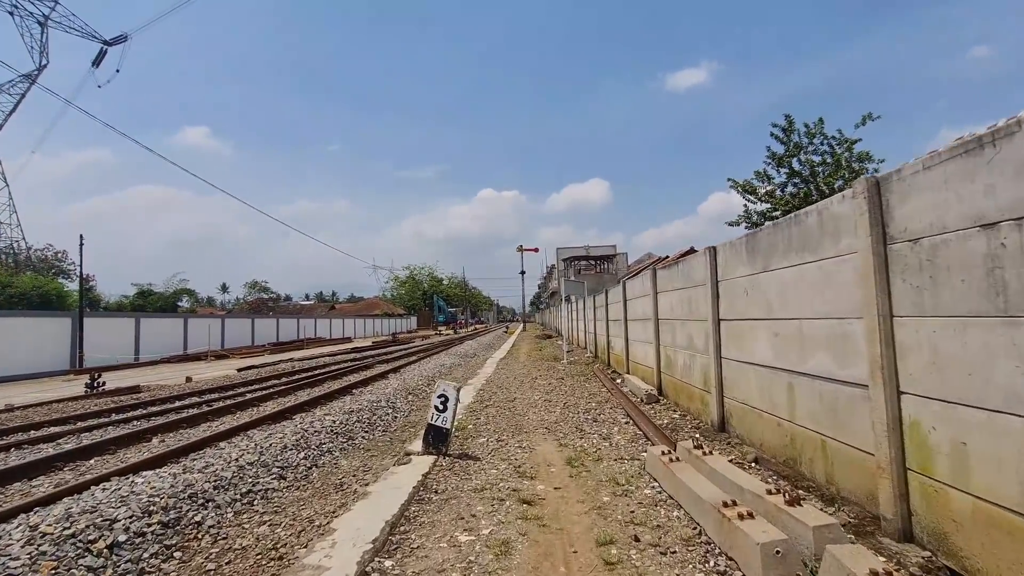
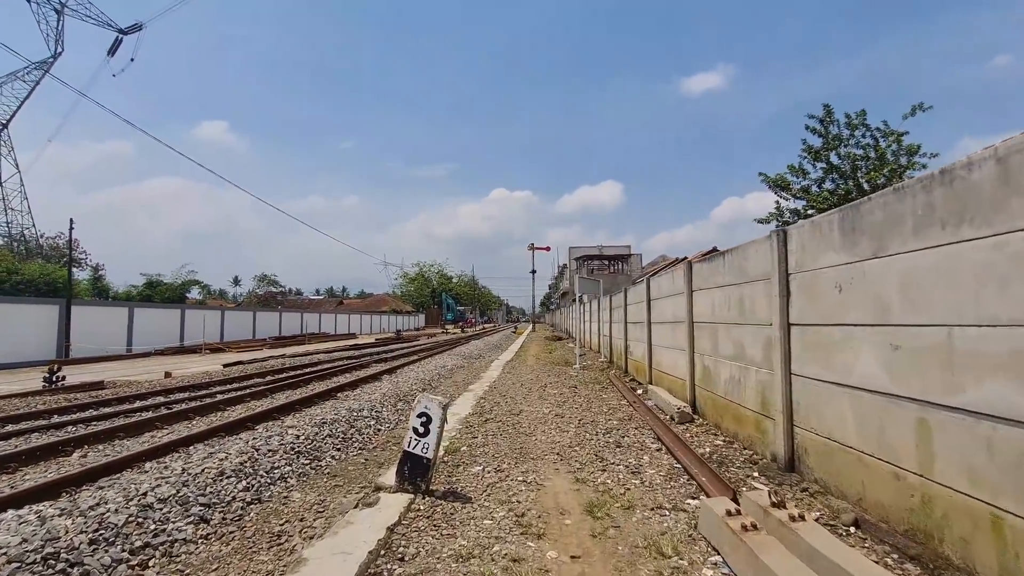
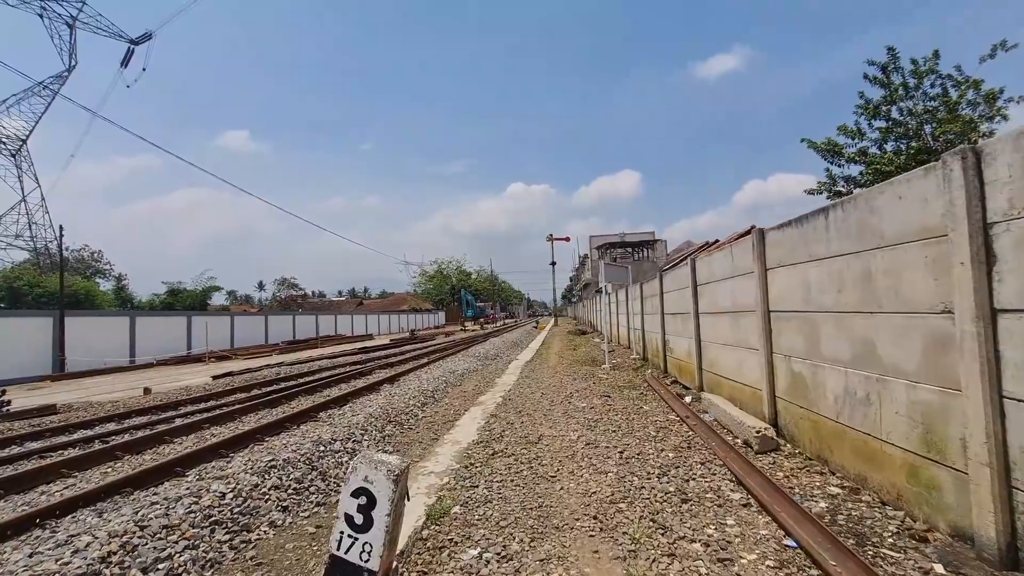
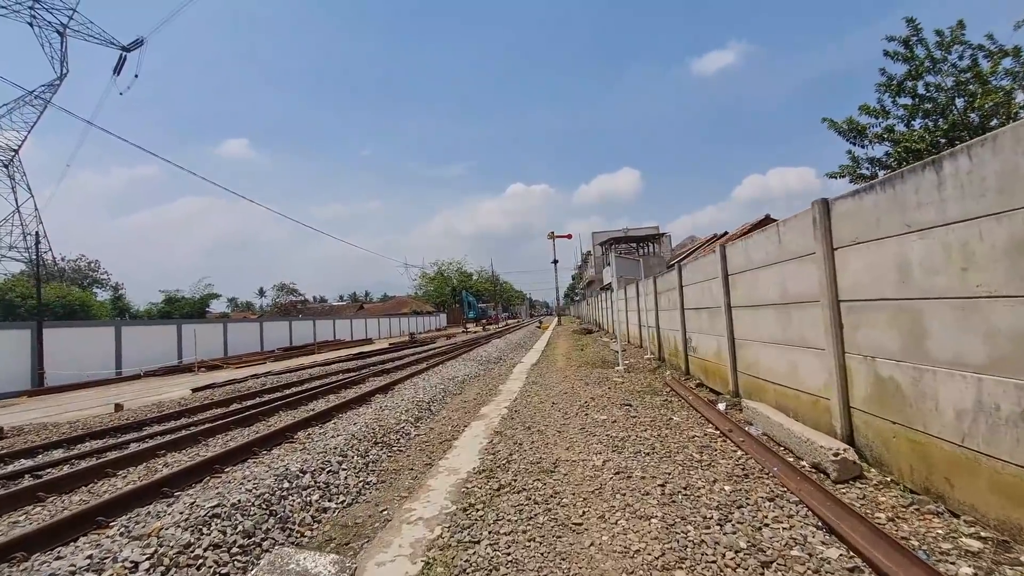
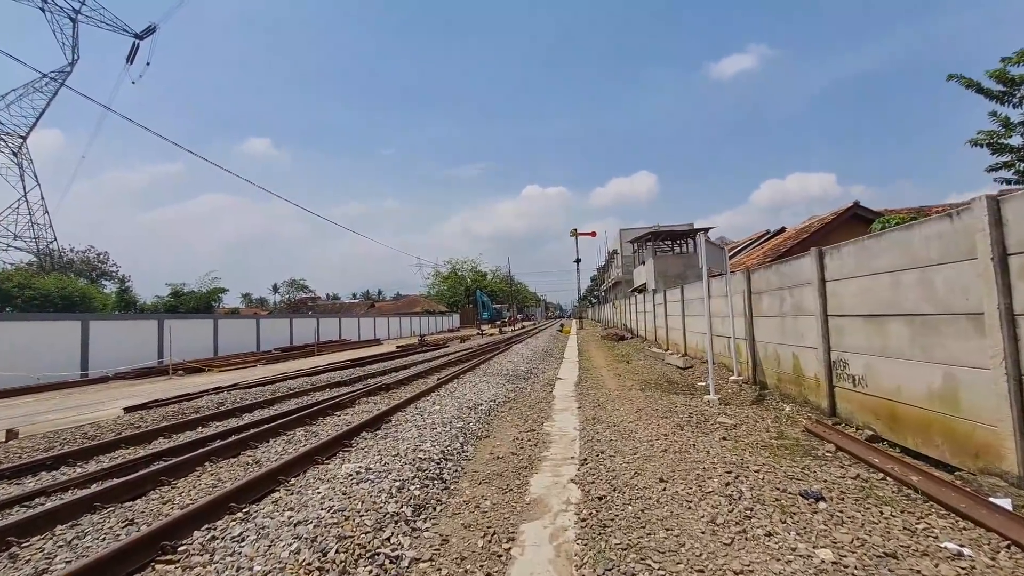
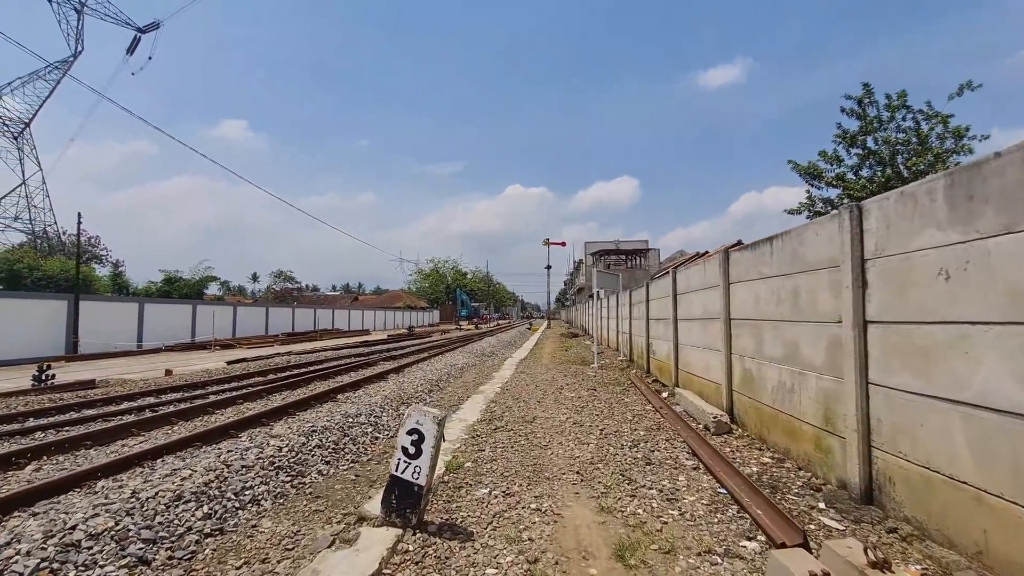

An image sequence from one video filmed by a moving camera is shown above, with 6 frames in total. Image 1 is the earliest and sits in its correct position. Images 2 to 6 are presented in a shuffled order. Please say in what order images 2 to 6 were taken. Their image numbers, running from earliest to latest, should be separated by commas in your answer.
2, 6, 3, 4, 5
